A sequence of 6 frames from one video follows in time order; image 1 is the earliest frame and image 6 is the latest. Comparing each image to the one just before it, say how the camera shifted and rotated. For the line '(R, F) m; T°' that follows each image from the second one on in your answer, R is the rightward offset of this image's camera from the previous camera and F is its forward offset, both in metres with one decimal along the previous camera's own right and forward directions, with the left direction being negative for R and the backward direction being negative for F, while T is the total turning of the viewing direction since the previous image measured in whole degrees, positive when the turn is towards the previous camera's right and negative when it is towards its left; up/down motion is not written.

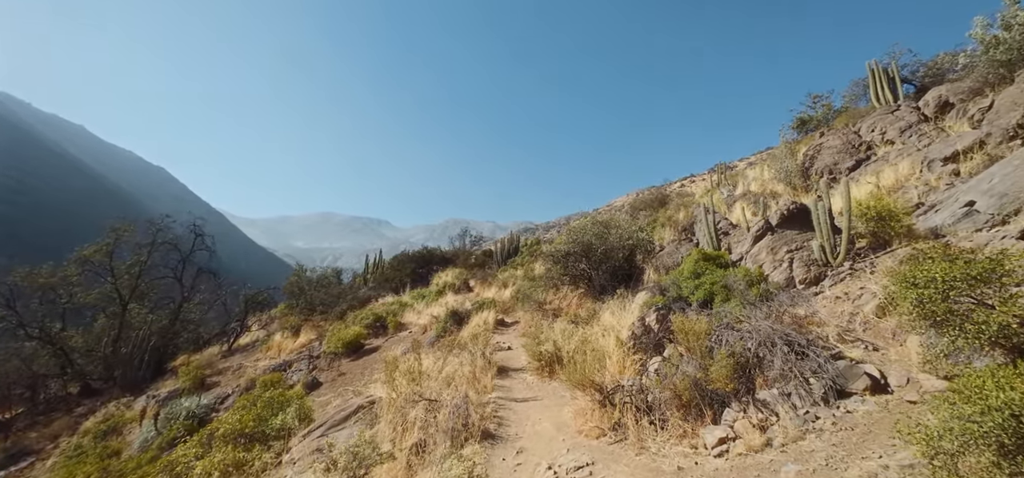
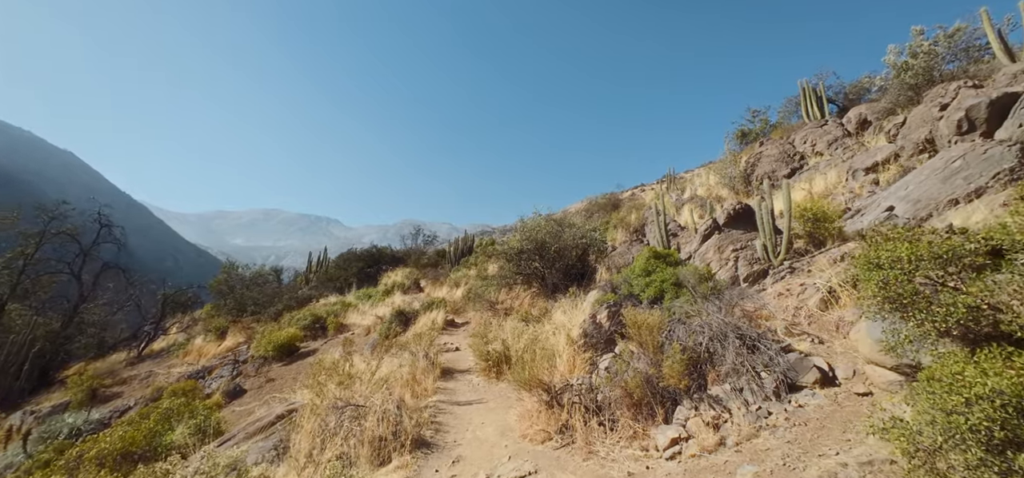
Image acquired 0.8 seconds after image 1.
(+0.2, +0.4) m; +6°
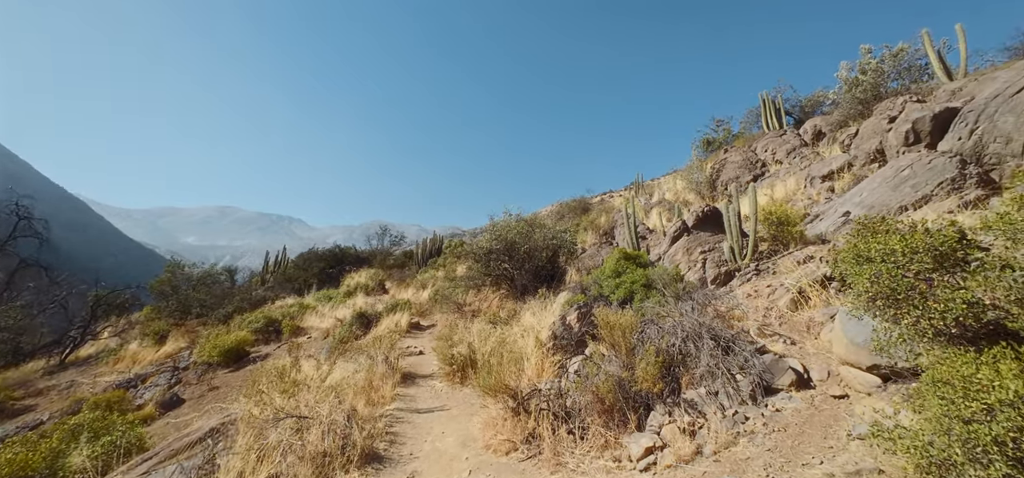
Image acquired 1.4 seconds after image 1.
(+0.1, +0.3) m; +4°
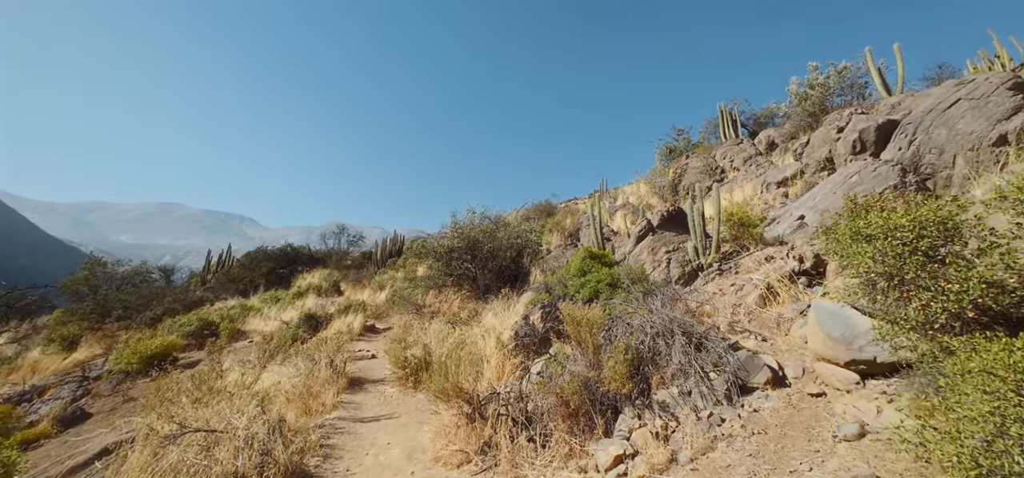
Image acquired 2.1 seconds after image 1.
(+0.1, +0.4) m; +5°
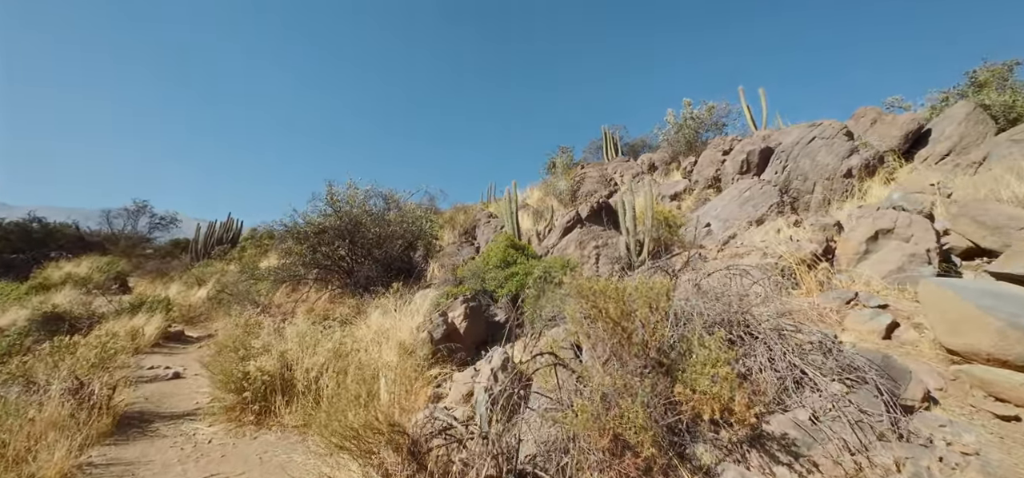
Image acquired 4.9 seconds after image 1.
(-0.7, +2.1) m; +19°
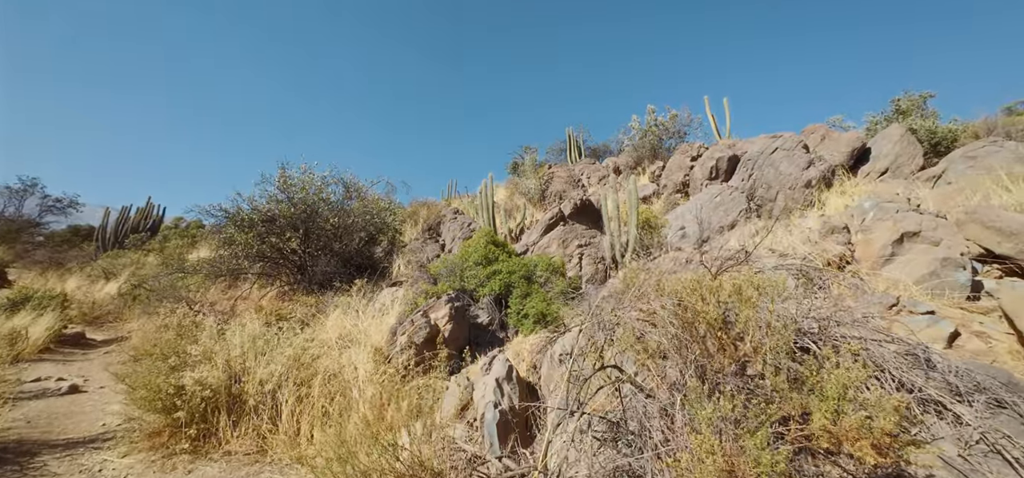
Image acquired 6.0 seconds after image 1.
(-0.5, +0.6) m; +7°
